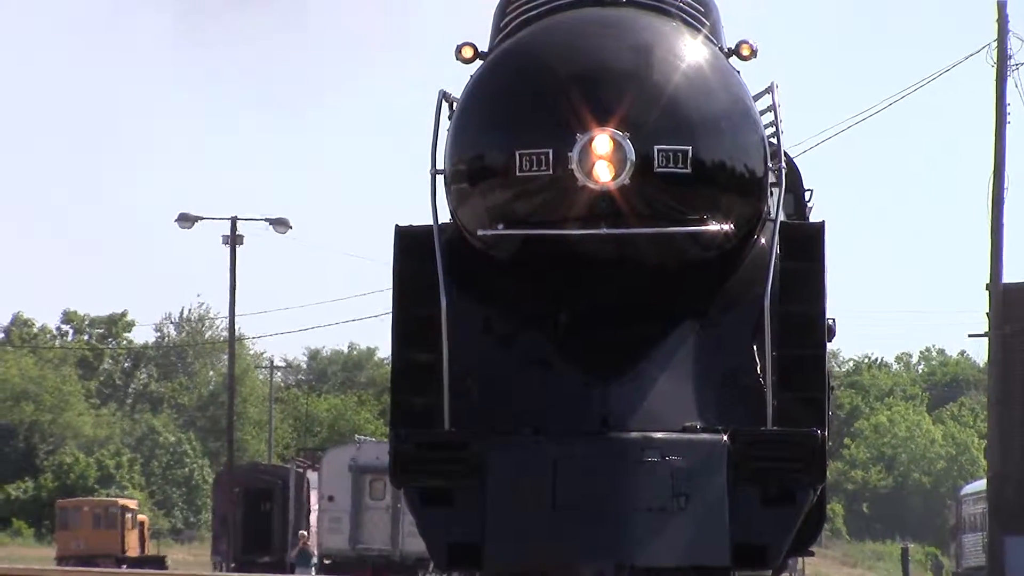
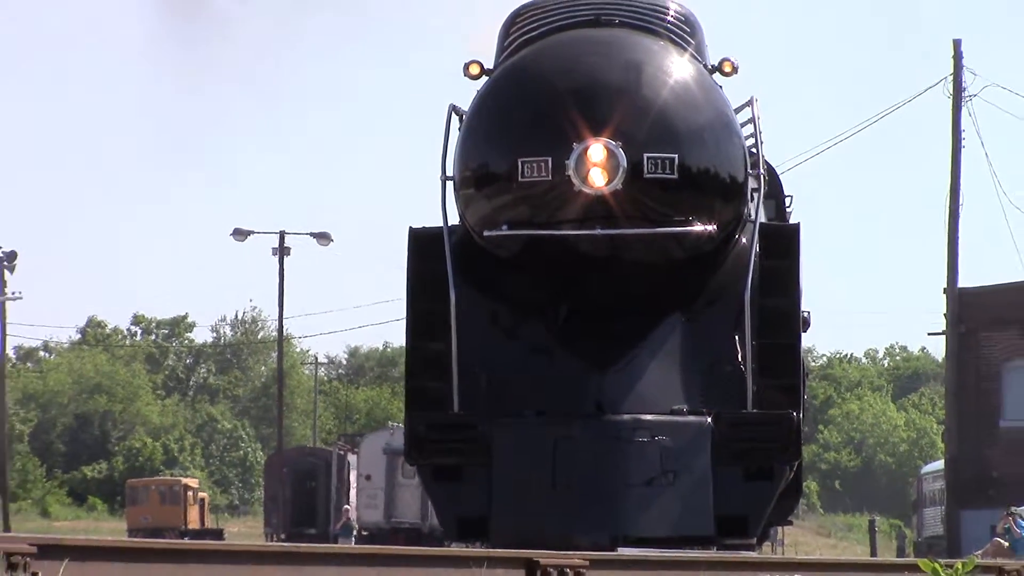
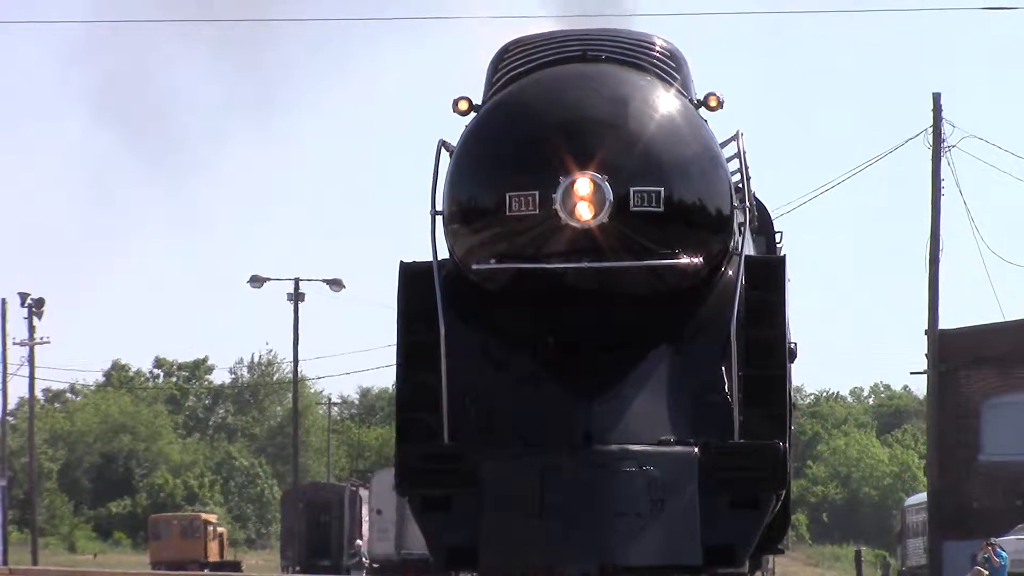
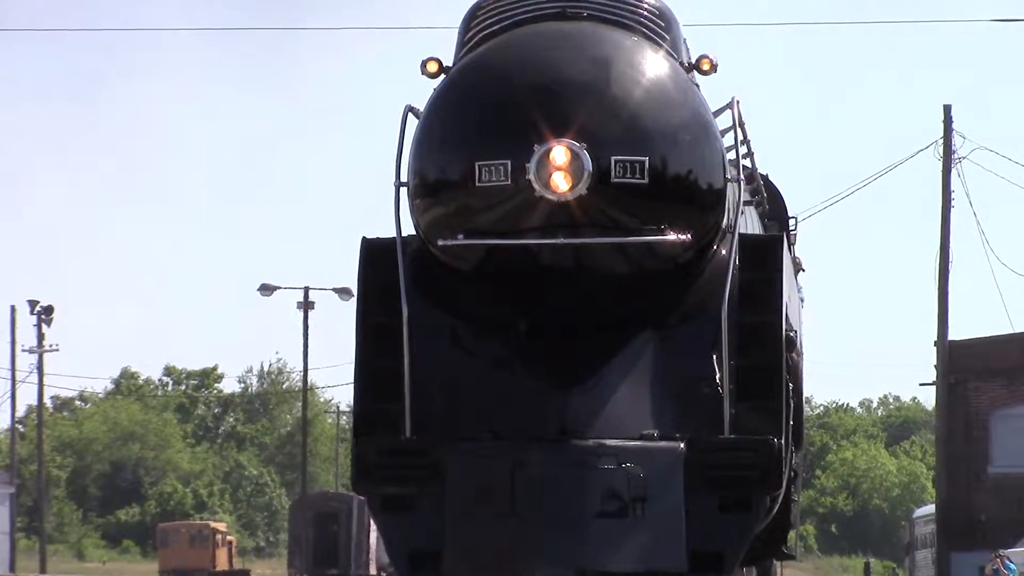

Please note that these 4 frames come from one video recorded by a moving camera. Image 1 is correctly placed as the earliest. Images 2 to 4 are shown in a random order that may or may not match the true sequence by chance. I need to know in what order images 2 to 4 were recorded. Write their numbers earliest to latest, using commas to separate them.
2, 3, 4
